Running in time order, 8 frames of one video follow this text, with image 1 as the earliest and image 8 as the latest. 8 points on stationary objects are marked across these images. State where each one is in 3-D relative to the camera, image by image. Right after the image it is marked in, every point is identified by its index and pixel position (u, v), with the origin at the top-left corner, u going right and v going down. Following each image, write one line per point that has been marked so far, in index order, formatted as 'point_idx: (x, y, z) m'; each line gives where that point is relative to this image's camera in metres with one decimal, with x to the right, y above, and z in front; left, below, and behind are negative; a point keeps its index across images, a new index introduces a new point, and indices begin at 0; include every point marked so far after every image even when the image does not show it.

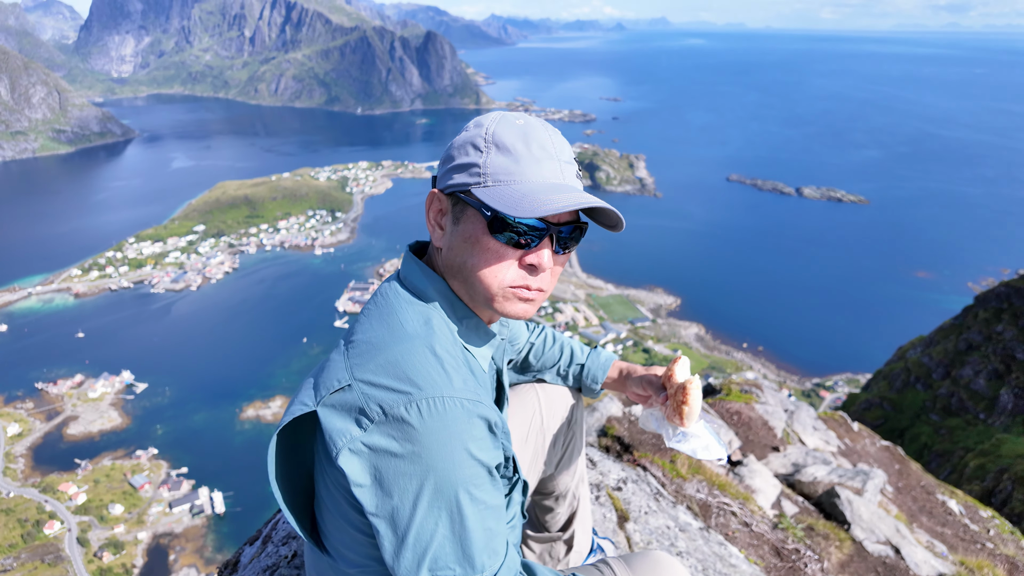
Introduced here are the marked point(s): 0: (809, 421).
0: (+7.5, -3.1, +14.8) m
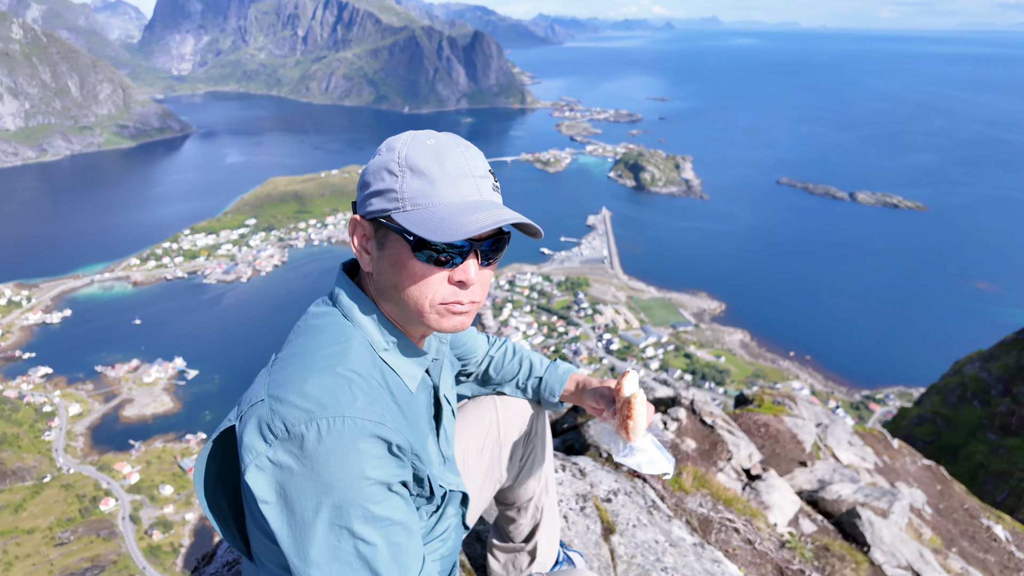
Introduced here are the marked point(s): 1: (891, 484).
0: (+7.8, -3.4, +14.3) m
1: (+8.2, -4.2, +13.1) m
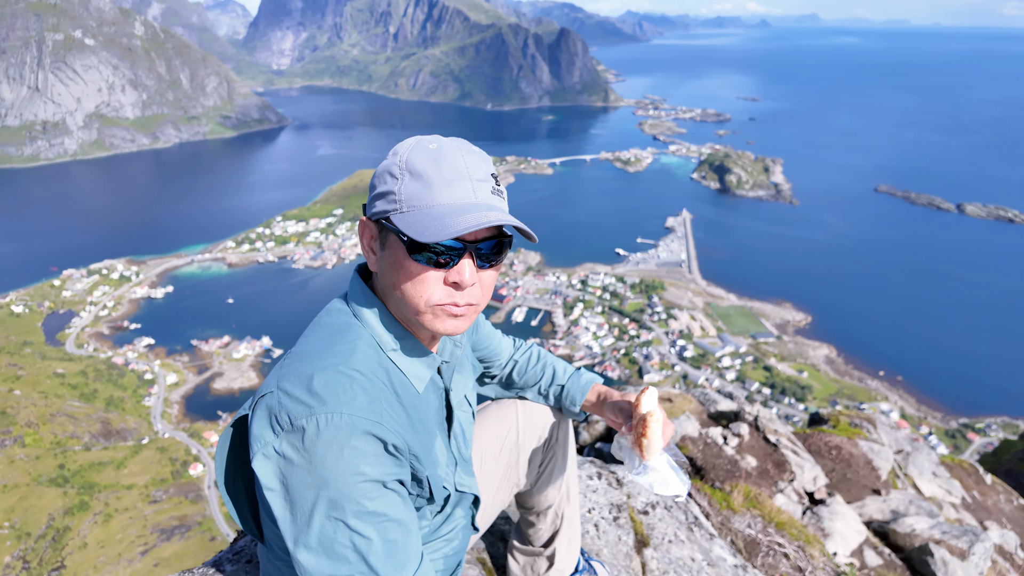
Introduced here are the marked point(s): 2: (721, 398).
0: (+8.9, -3.9, +13.3) m
1: (+9.1, -4.6, +12.1) m
2: (+4.2, -2.2, +12.3) m
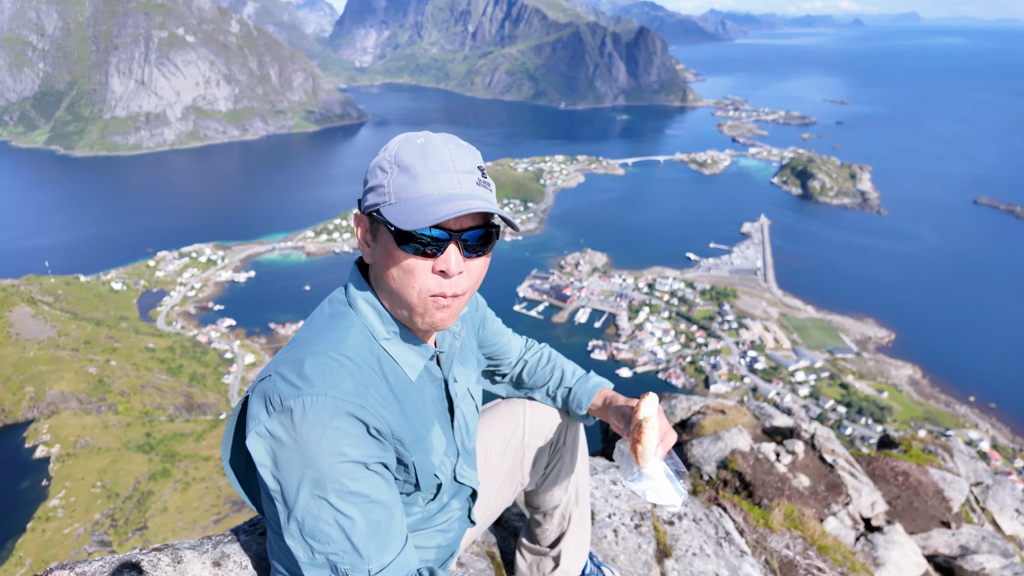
0: (+9.8, -4.3, +12.4) m
1: (+9.8, -5.1, +11.2) m
2: (+5.1, -2.4, +11.8) m
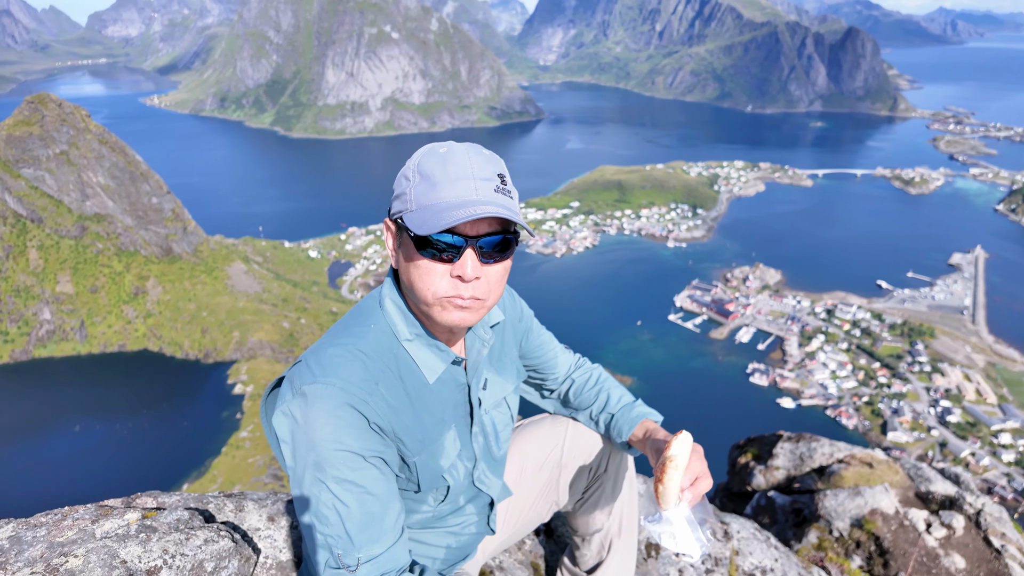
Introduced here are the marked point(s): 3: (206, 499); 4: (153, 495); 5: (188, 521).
0: (+11.4, -5.6, +9.7) m
1: (+11.0, -6.3, +8.5) m
2: (+6.9, -3.2, +10.3) m
3: (-2.1, -1.5, +4.3) m
4: (-2.4, -1.4, +4.1) m
5: (-2.0, -1.4, +3.6) m
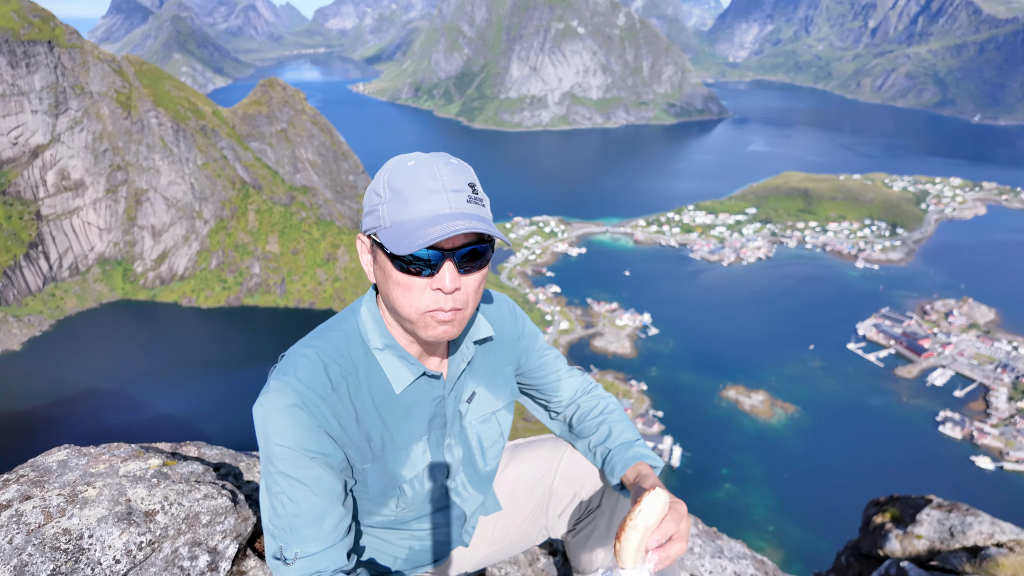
0: (+11.8, -7.0, +6.7) m
1: (+11.0, -7.7, +5.7) m
2: (+7.9, -4.1, +8.4) m
3: (-2.1, -1.3, +4.8) m
4: (-2.4, -1.2, +4.7) m
5: (-2.1, -1.2, +4.1) m
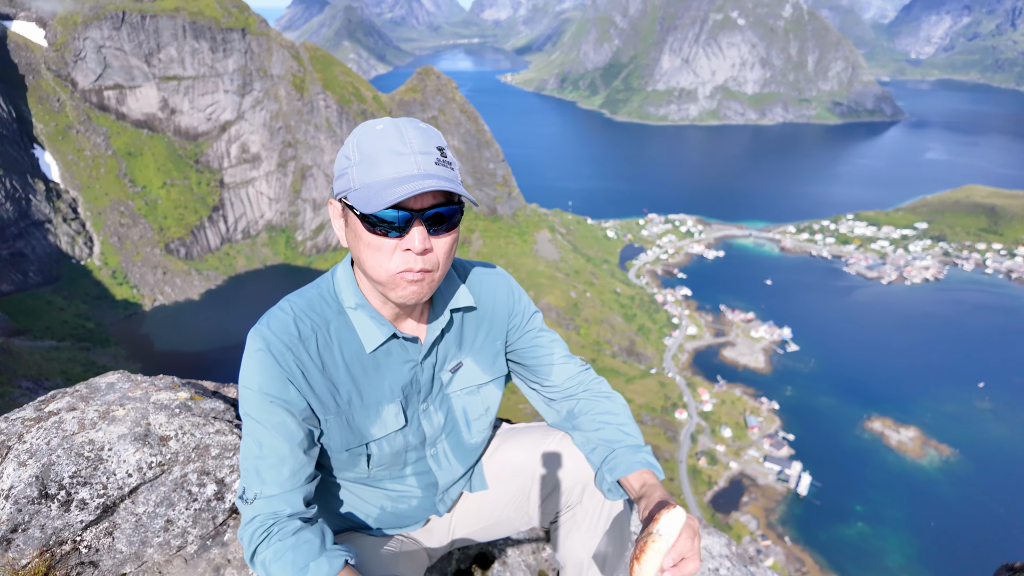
0: (+11.4, -7.9, +4.3) m
1: (+10.4, -8.5, +3.5) m
2: (+8.3, -4.7, +6.7) m
3: (-2.0, -1.0, +5.2) m
4: (-2.3, -0.8, +5.1) m
5: (-2.1, -0.9, +4.5) m
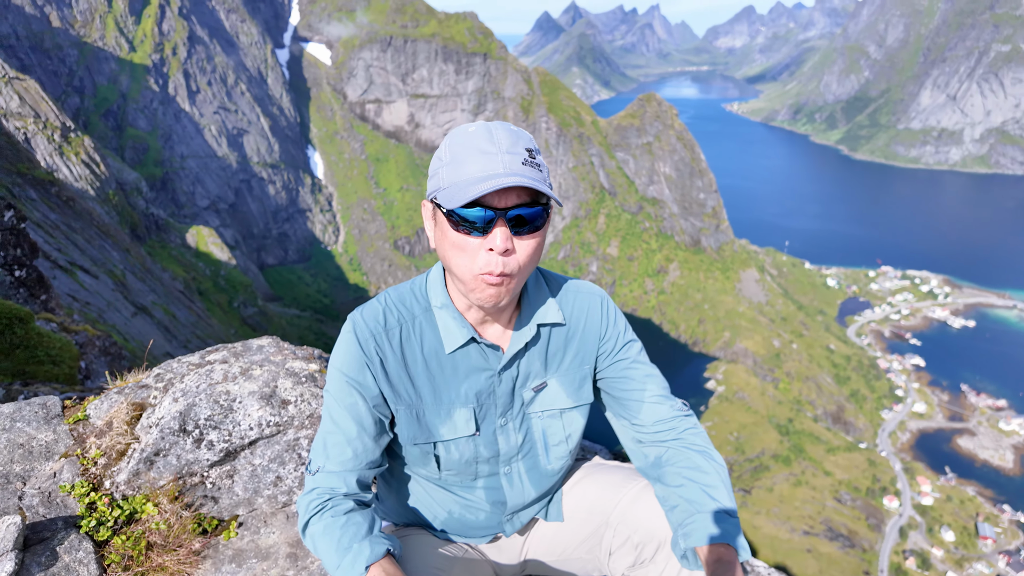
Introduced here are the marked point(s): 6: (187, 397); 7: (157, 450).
0: (+10.3, -9.6, +0.4) m
1: (+9.0, -10.0, -0.1) m
2: (+8.5, -6.1, +3.7) m
3: (-1.0, -0.9, +5.5) m
4: (-1.3, -0.8, +5.5) m
5: (-1.3, -0.8, +4.9) m
6: (-2.3, -0.8, +4.4) m
7: (-2.3, -1.1, +4.1) m
